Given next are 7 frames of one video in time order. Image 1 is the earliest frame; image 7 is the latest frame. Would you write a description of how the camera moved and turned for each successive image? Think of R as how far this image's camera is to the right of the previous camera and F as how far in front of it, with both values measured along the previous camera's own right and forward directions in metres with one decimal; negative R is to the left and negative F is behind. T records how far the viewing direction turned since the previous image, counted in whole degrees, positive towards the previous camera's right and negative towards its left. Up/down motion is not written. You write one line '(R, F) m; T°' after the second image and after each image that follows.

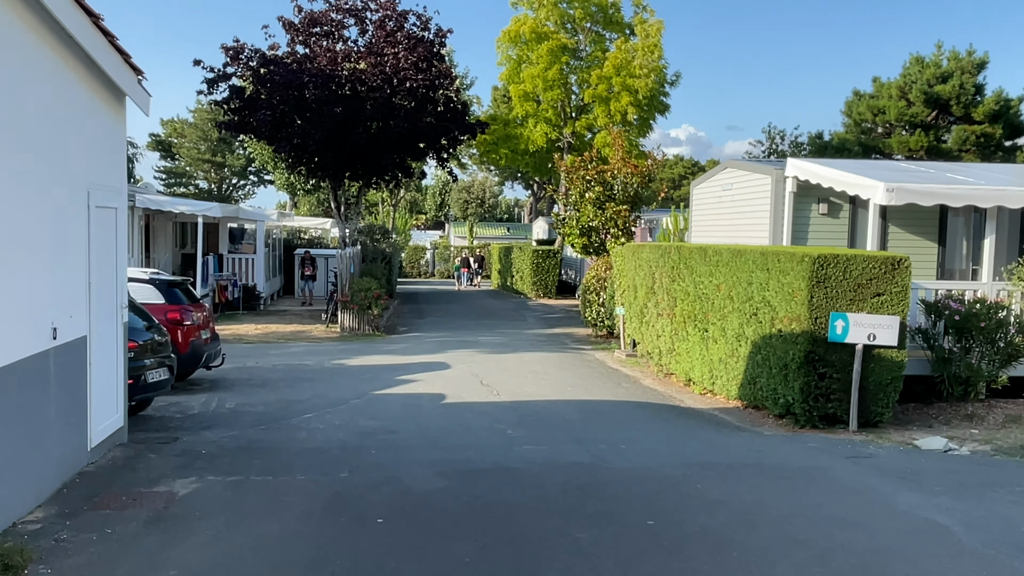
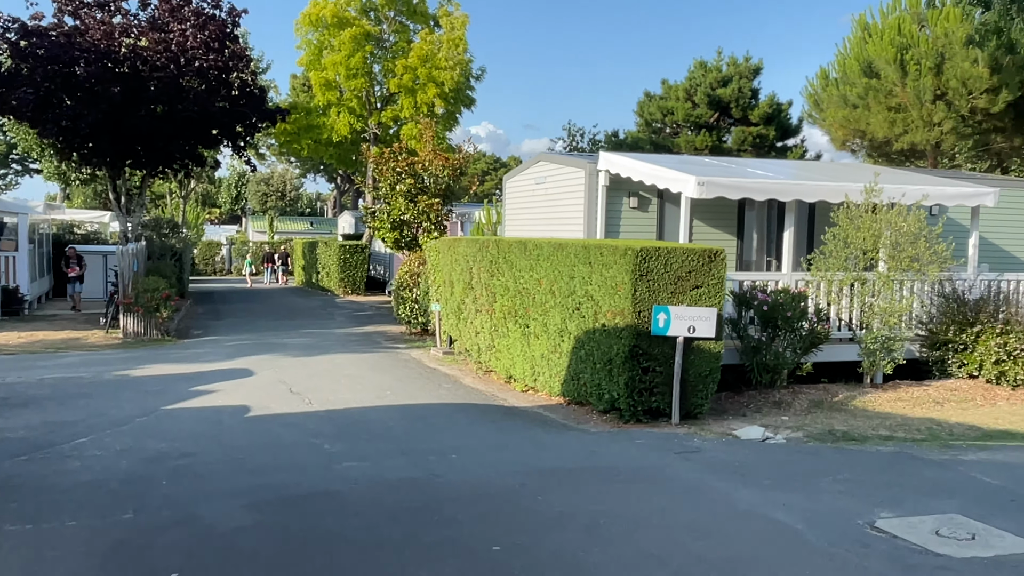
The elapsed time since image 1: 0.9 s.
(-0.1, +0.6) m; +13°
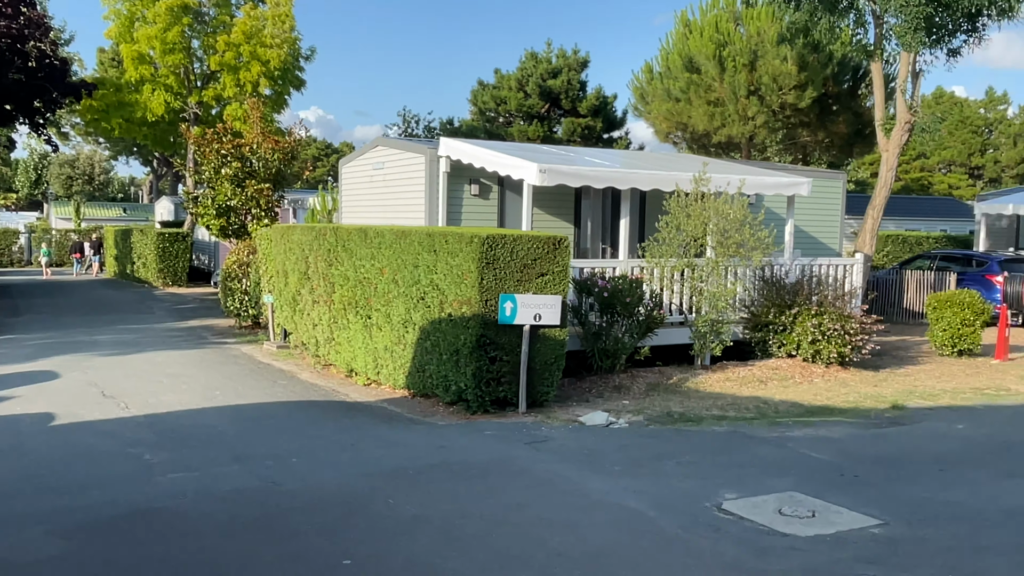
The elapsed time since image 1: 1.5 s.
(-0.1, +0.3) m; +11°
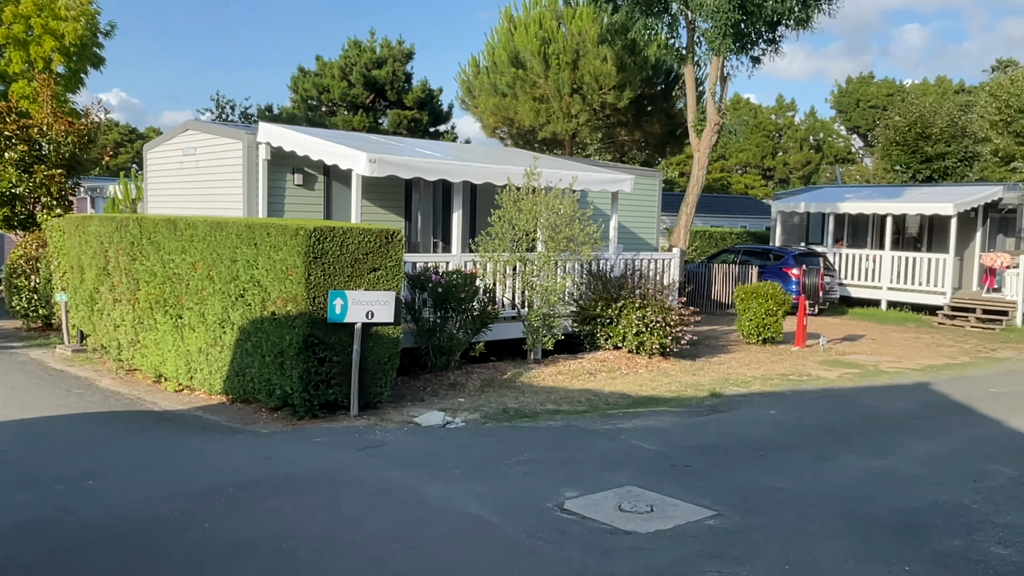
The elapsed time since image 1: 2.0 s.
(-0.1, +0.3) m; +12°
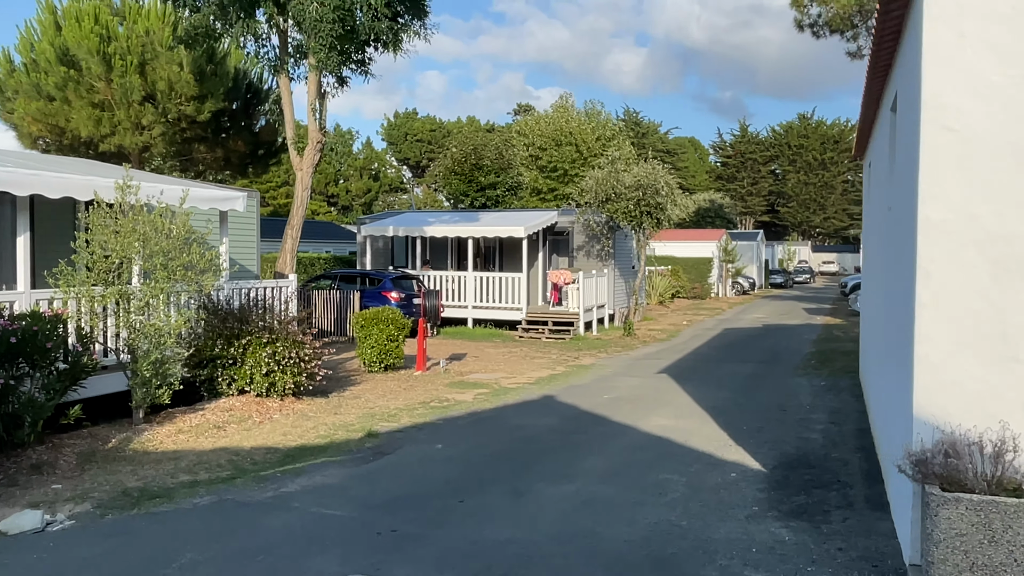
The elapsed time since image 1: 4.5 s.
(-0.6, +1.3) m; +29°
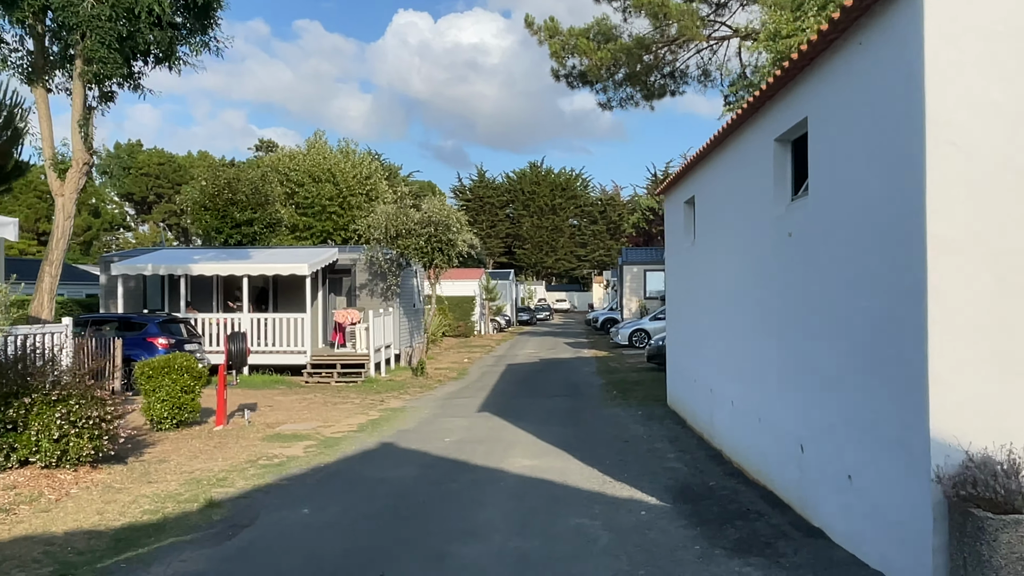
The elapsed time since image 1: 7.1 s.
(-1.2, +0.9) m; +17°
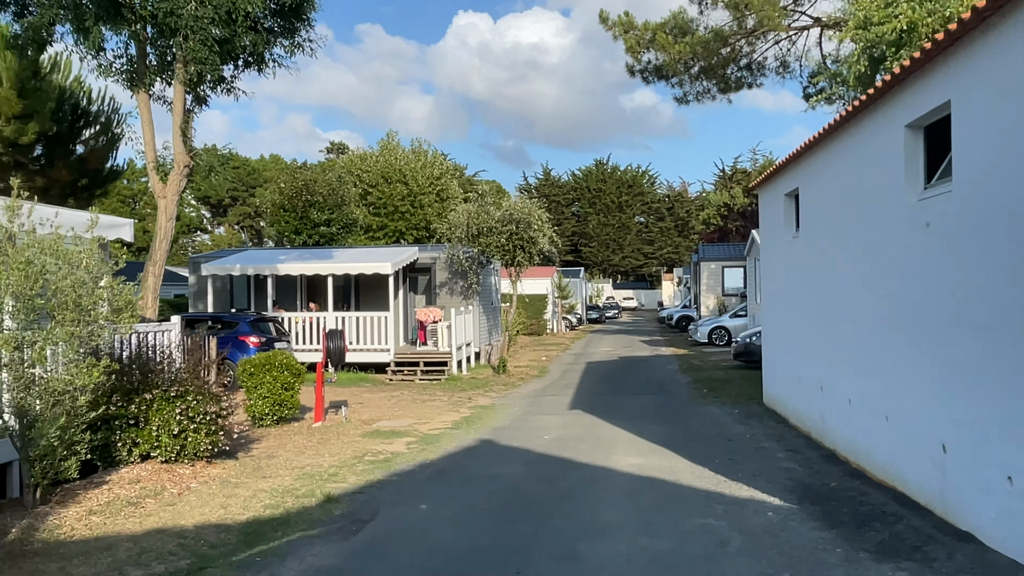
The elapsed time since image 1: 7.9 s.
(-0.4, +0.1) m; -5°
